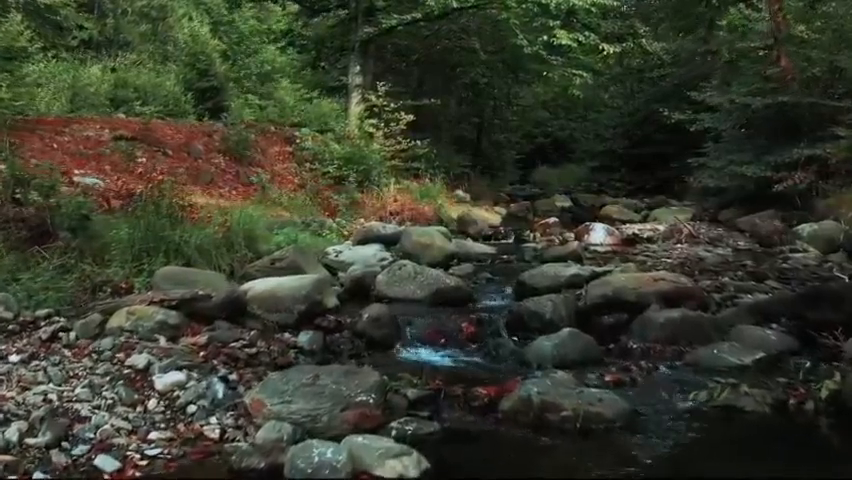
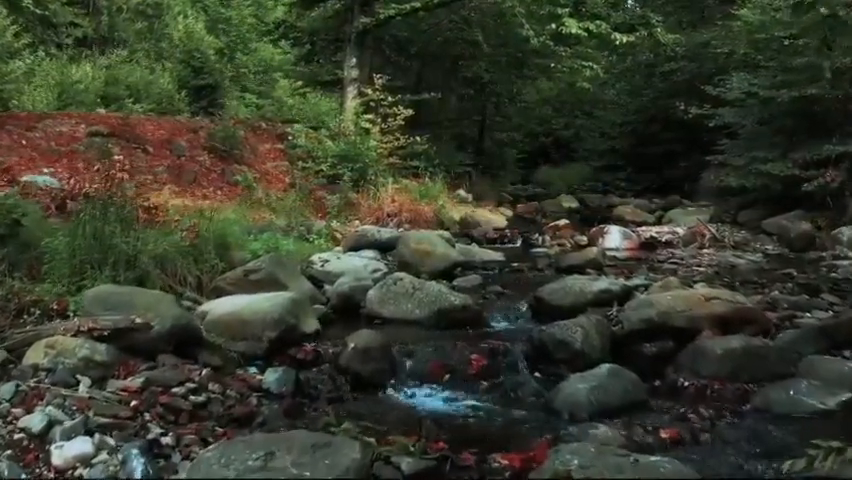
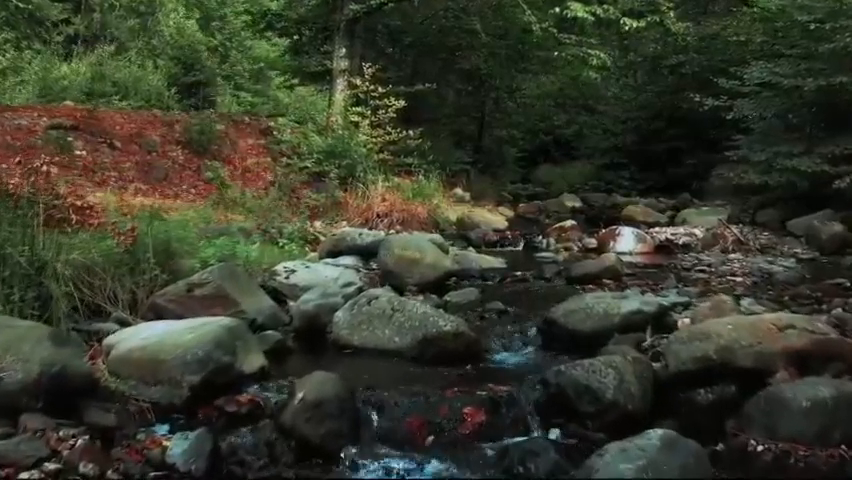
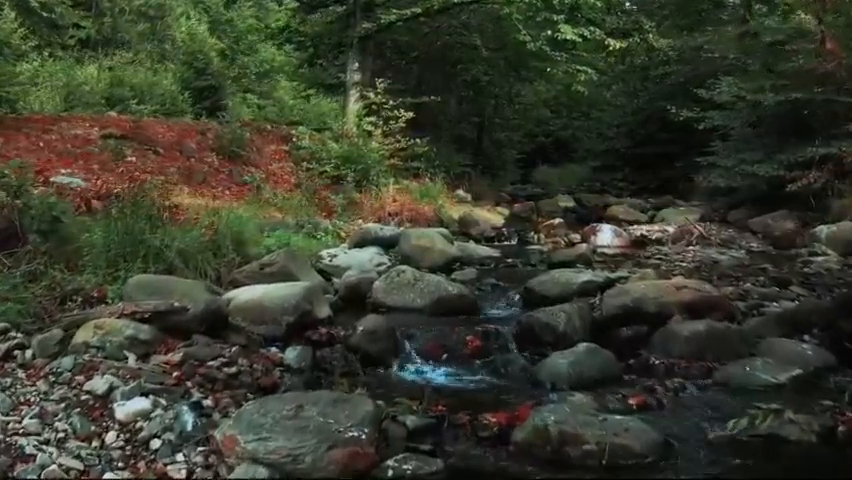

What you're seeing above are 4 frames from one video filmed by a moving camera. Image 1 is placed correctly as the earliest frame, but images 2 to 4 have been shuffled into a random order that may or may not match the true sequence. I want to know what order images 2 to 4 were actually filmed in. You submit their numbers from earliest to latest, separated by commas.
4, 2, 3
